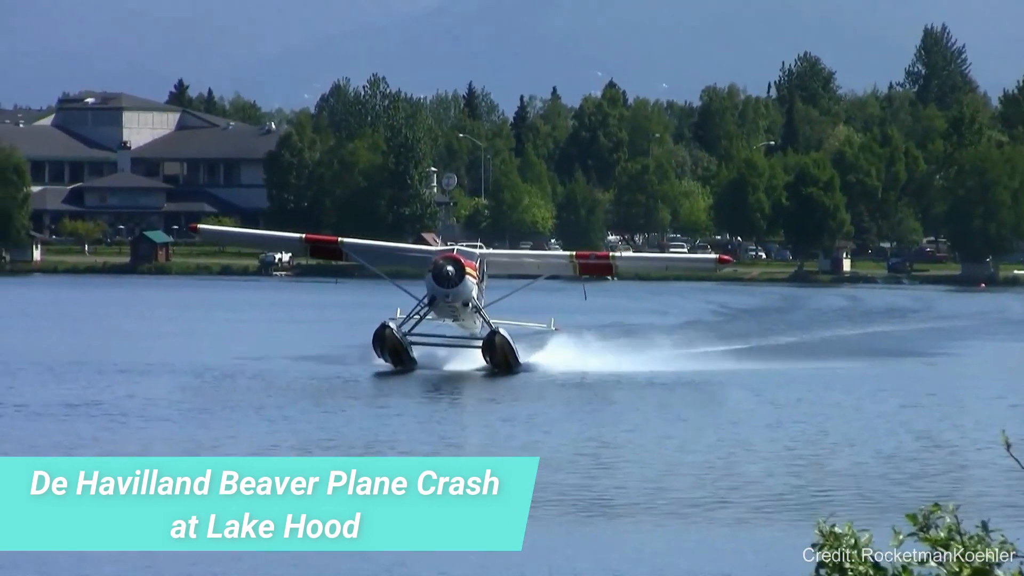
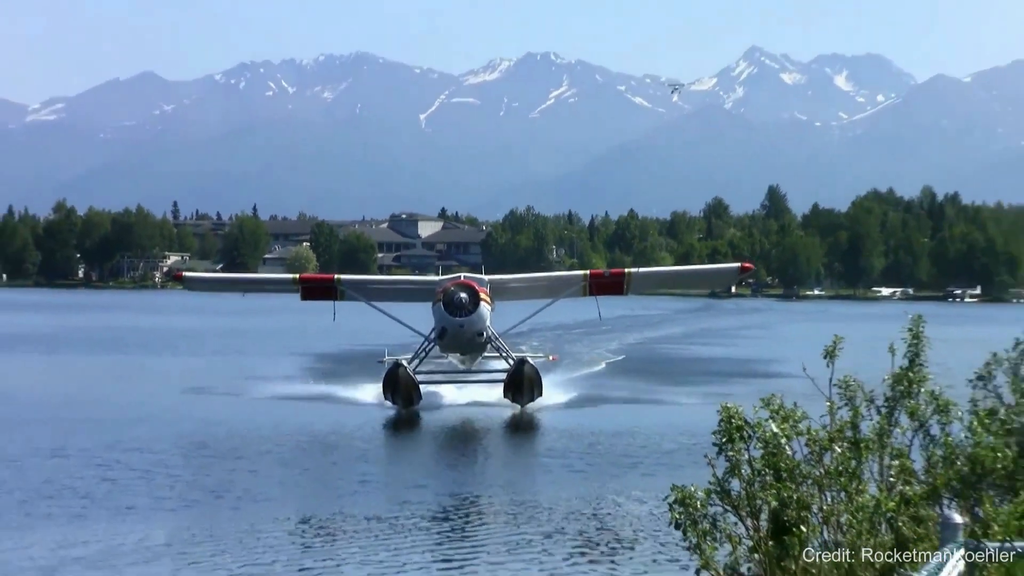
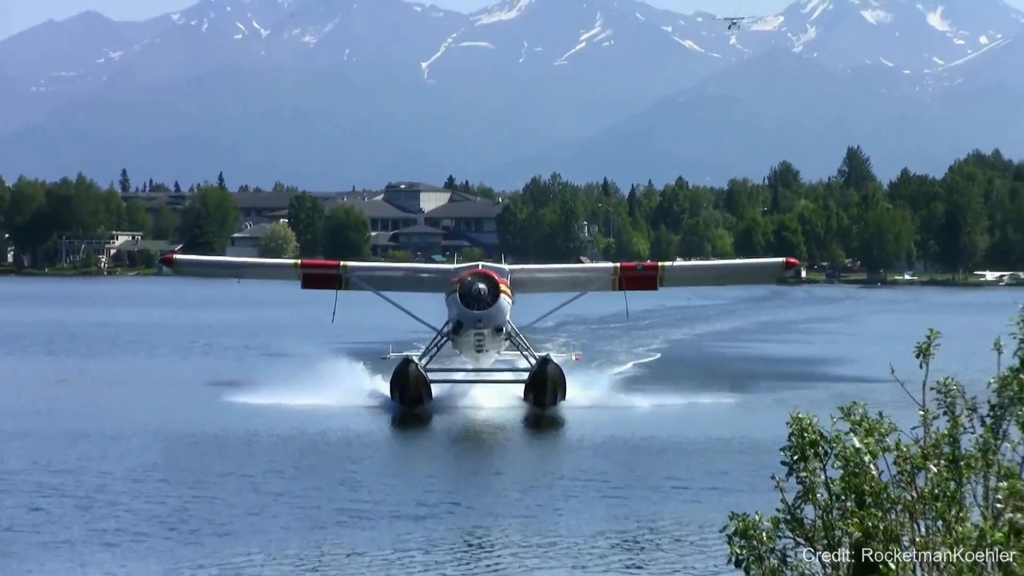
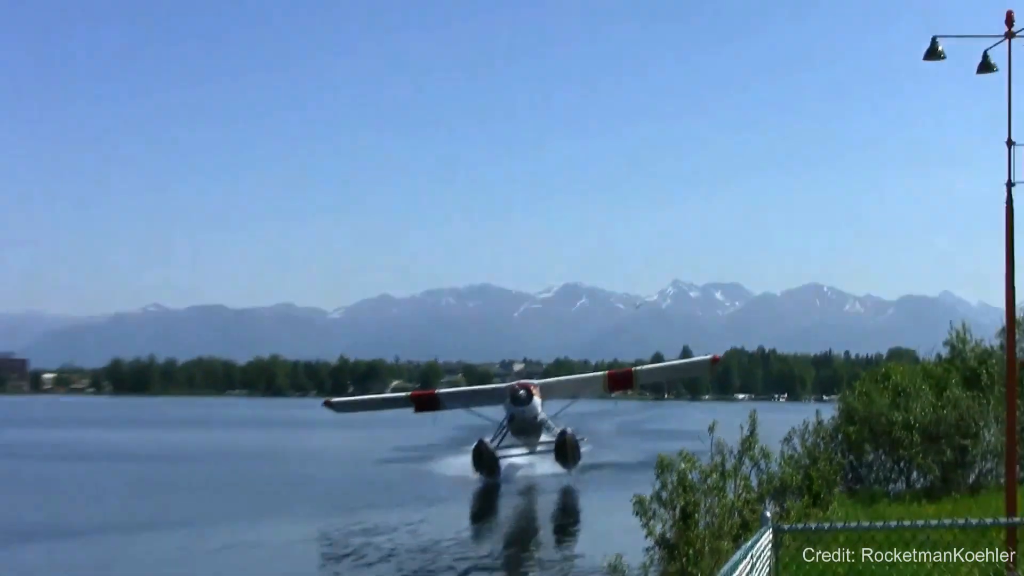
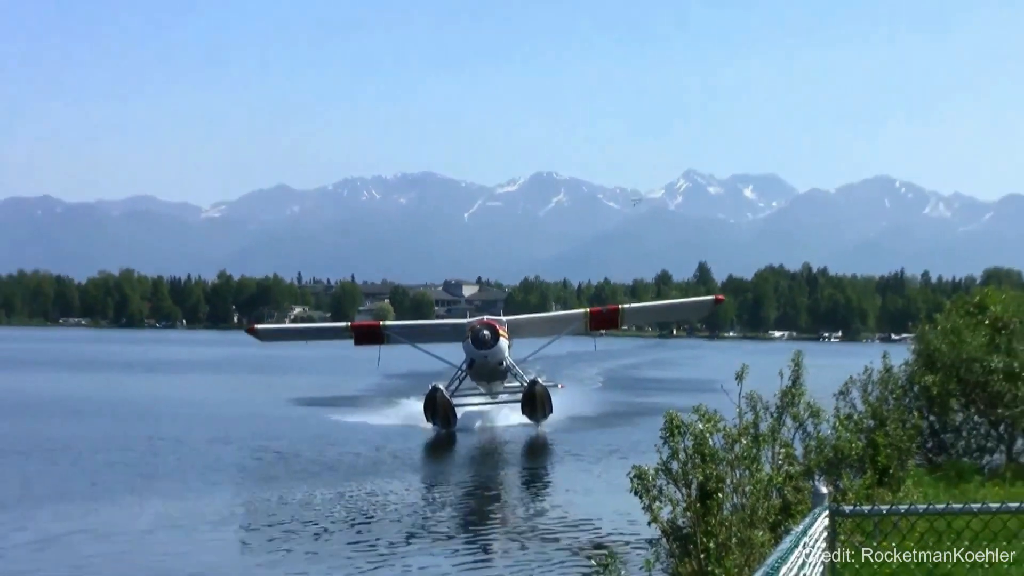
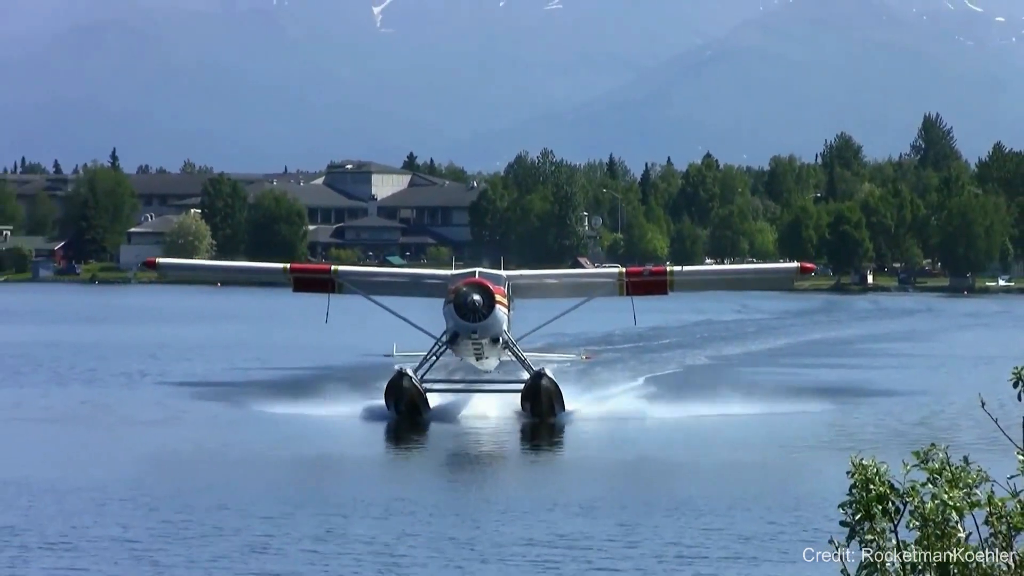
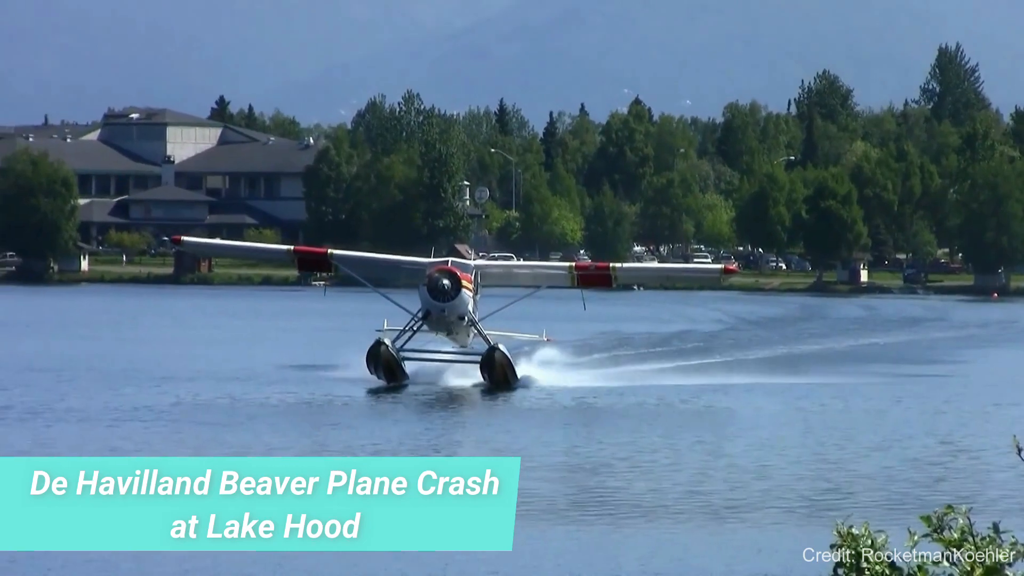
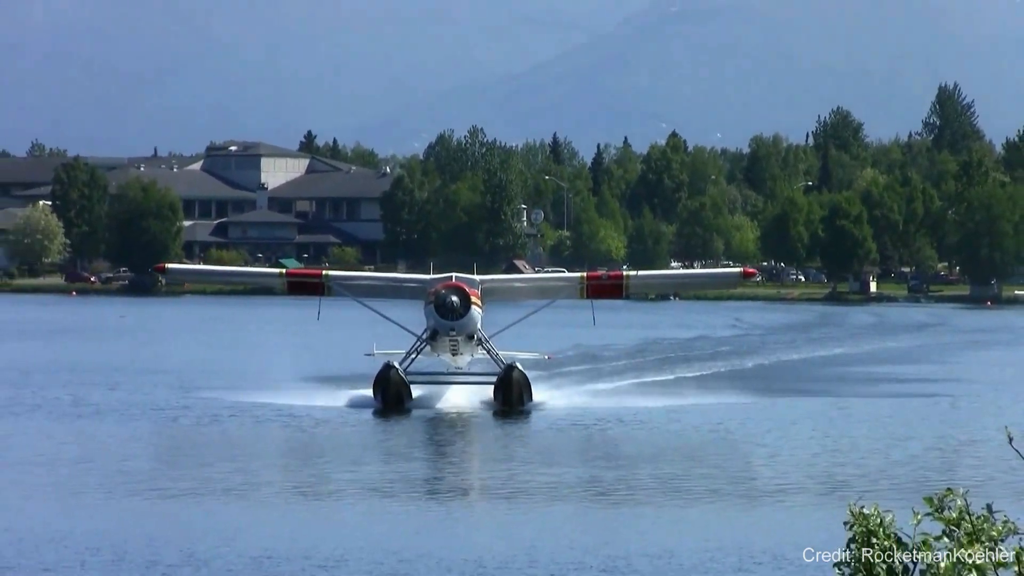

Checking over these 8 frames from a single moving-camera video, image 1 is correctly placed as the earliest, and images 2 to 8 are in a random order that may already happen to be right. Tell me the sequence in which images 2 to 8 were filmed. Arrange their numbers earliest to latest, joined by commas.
7, 8, 6, 3, 2, 5, 4
